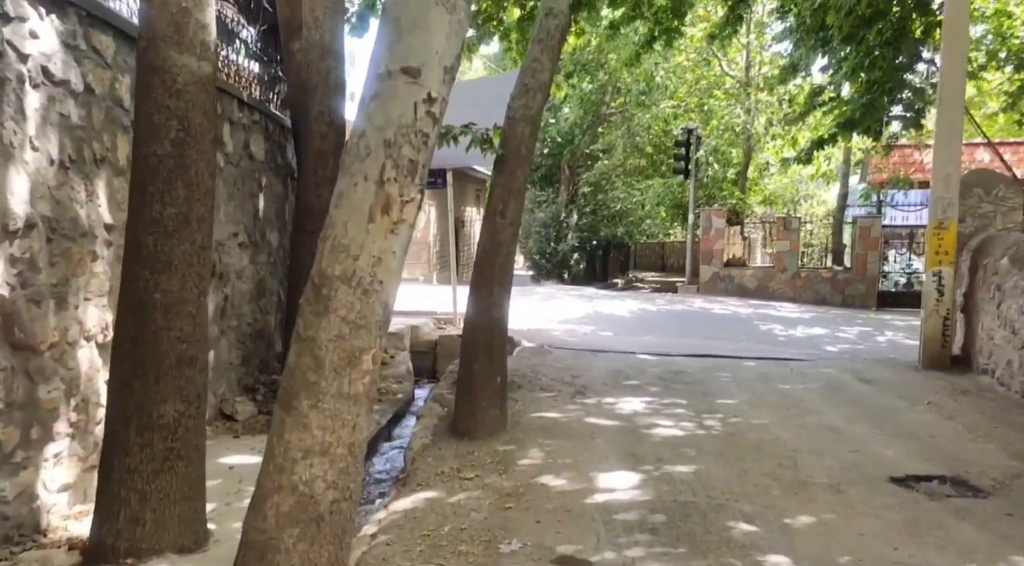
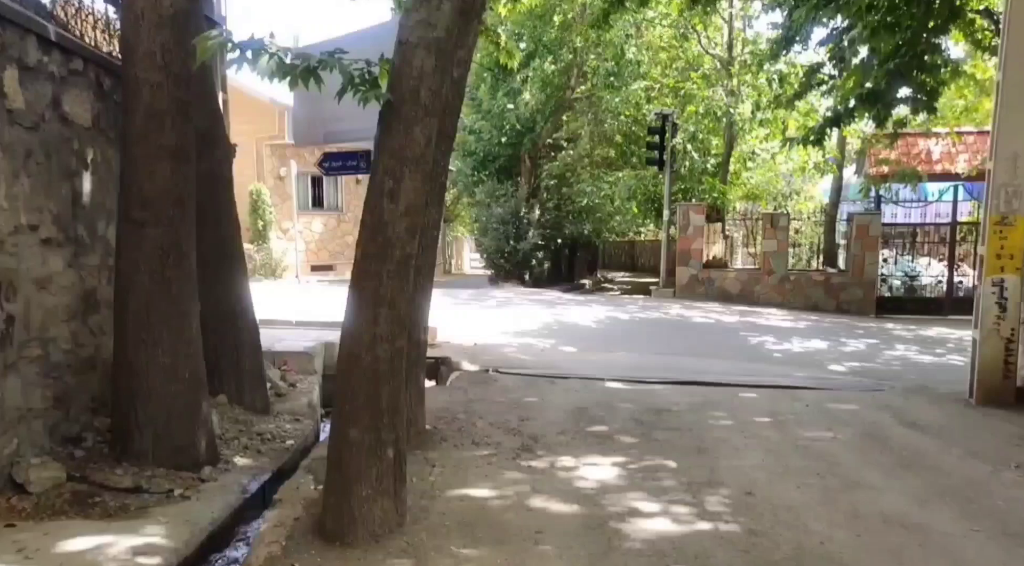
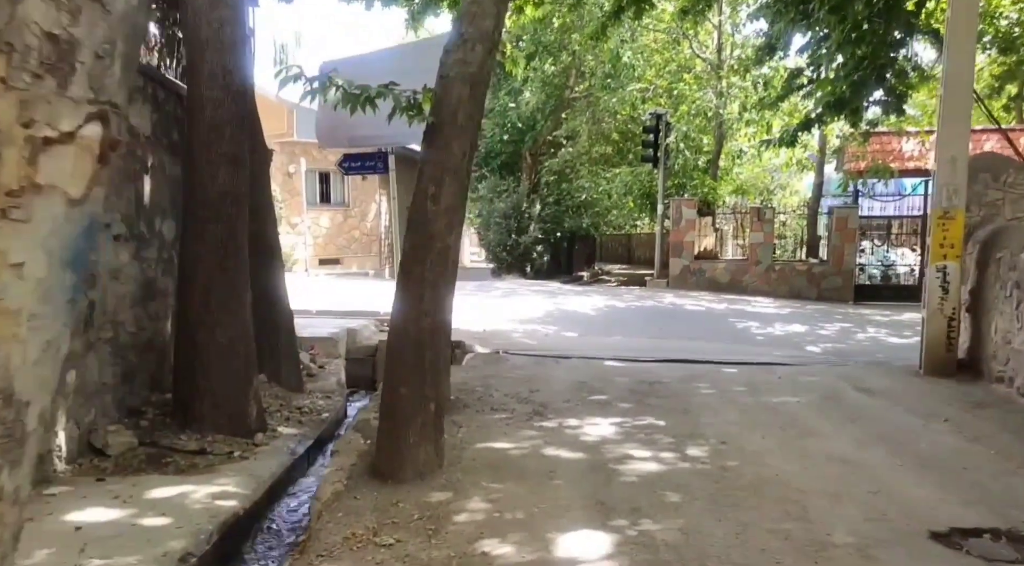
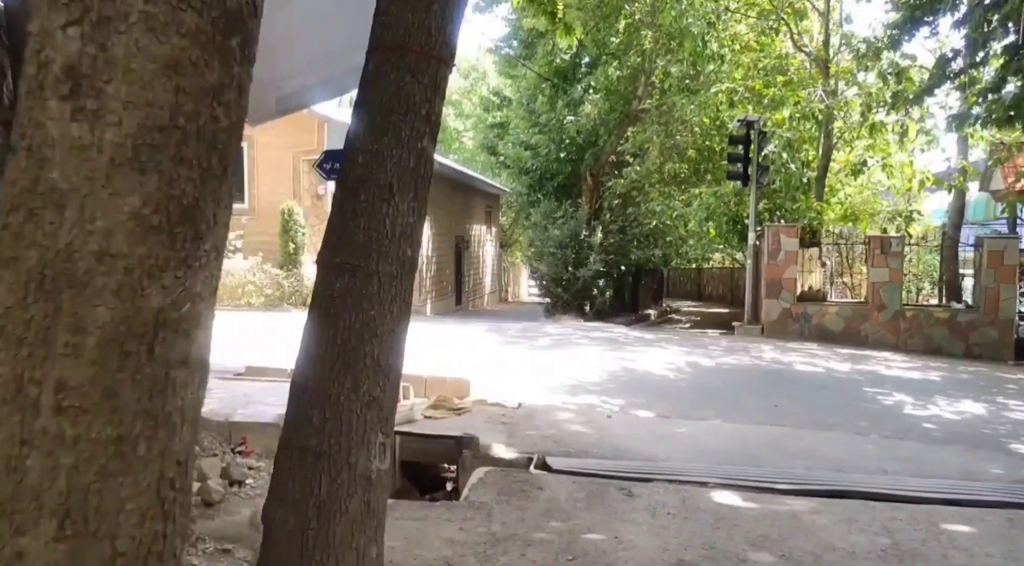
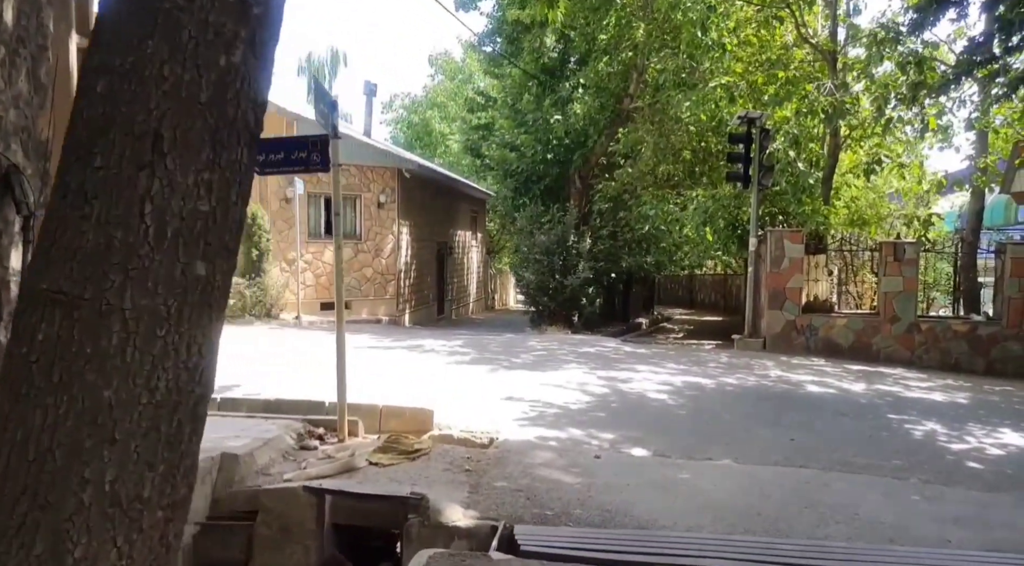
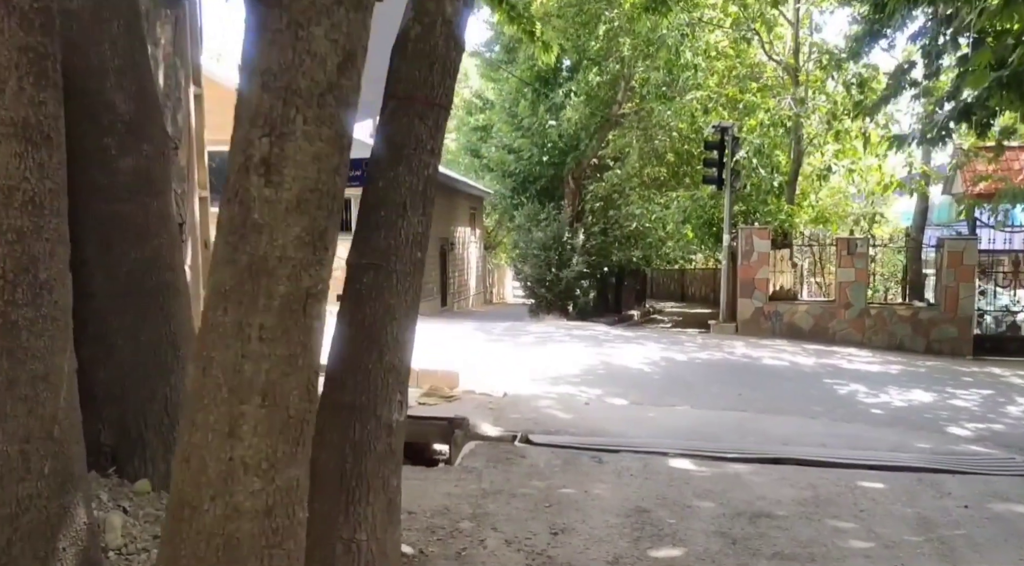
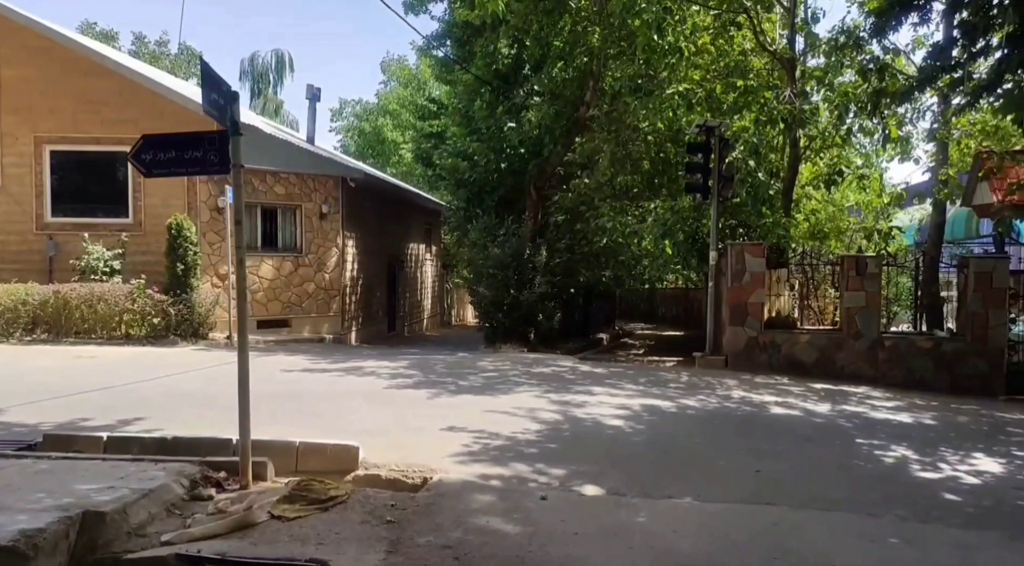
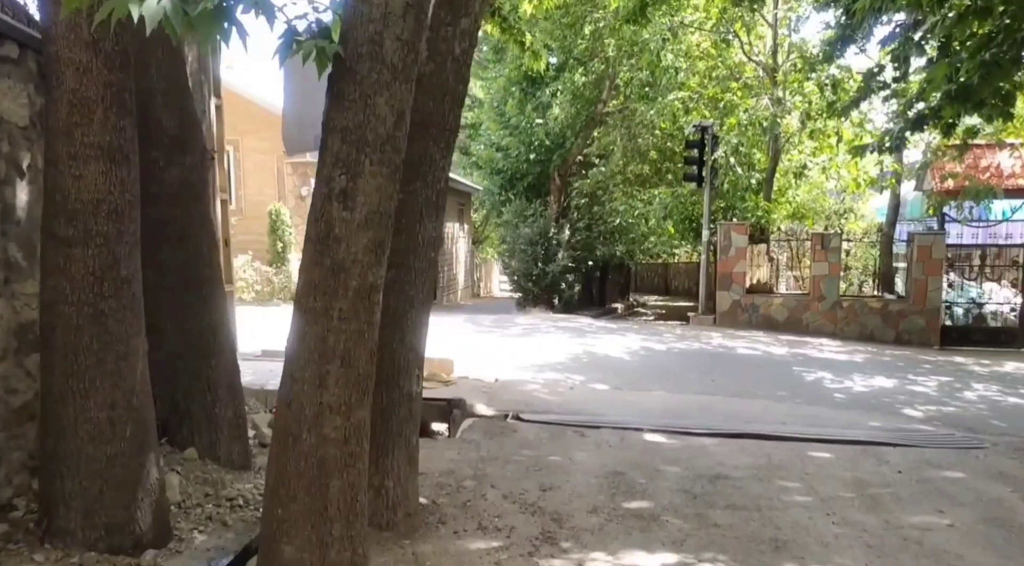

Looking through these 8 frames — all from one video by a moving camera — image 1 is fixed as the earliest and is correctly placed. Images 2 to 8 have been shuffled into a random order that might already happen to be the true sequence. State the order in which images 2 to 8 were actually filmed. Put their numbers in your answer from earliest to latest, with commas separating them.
3, 2, 8, 6, 4, 5, 7
